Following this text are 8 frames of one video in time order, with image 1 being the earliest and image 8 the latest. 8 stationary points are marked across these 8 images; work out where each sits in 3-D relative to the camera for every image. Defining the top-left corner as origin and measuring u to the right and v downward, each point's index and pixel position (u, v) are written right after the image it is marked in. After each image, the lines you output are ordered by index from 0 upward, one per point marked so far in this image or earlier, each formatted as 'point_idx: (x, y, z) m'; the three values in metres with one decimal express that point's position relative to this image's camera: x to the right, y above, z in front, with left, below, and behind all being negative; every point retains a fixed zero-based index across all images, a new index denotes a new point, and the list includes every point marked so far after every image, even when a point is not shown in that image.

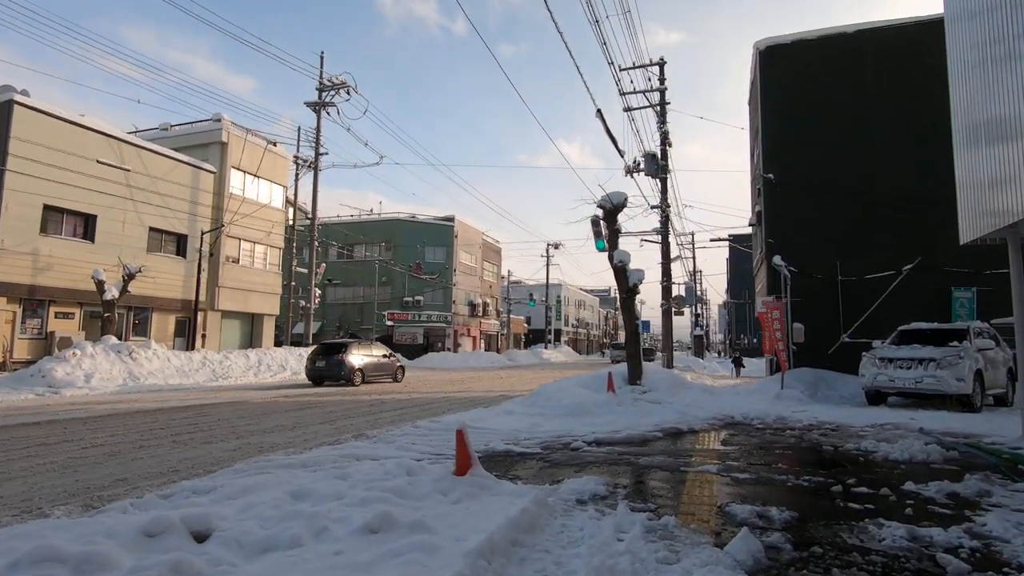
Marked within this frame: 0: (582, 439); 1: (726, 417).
0: (+1.2, -2.6, +9.4) m
1: (+4.4, -2.6, +11.3) m
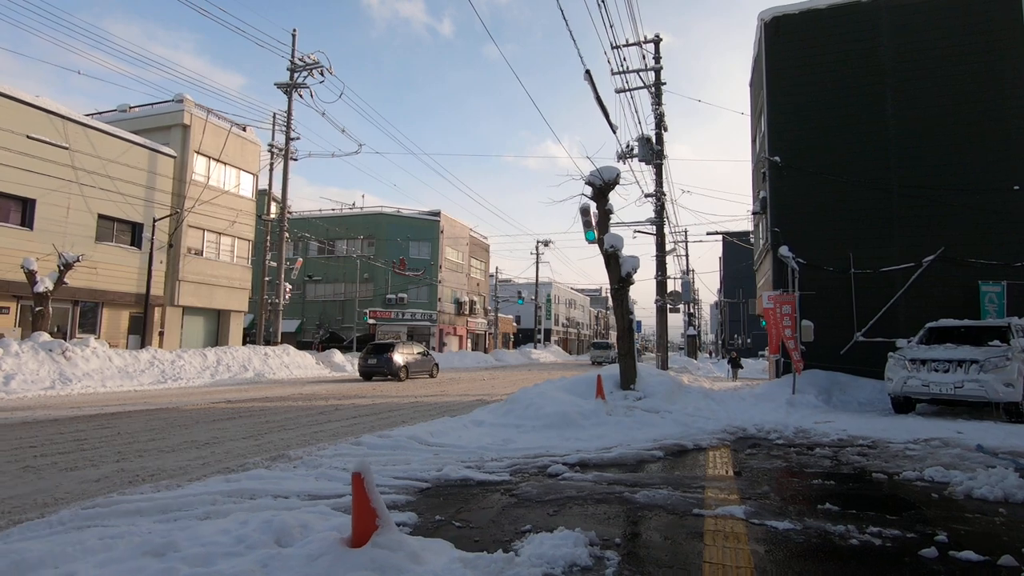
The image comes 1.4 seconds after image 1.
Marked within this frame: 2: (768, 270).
0: (+0.7, -2.4, +7.5) m
1: (+3.8, -2.4, +9.4) m
2: (+8.6, +0.6, +18.5) m
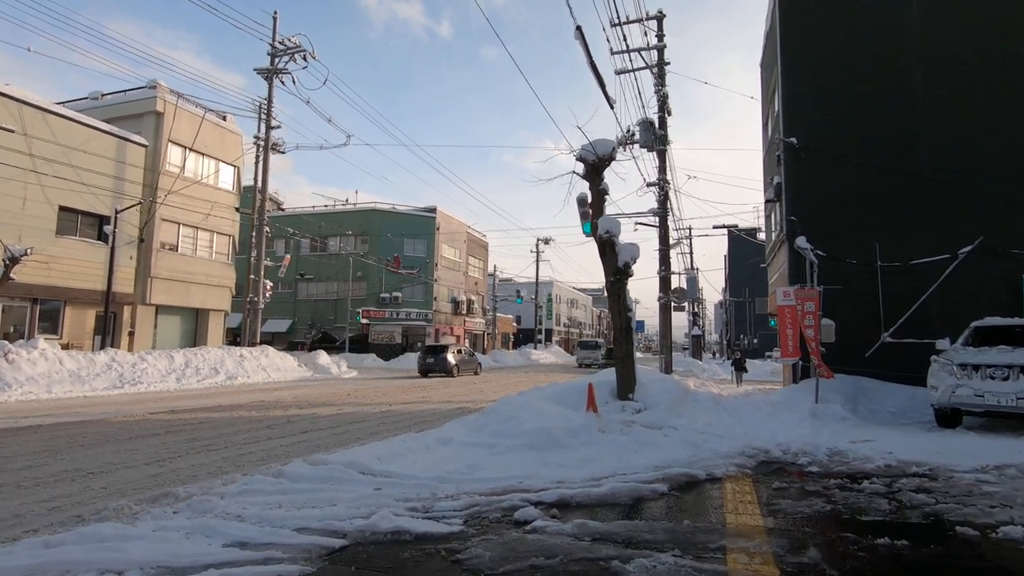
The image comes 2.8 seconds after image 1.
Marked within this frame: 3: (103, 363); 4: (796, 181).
0: (+0.3, -2.2, +5.8) m
1: (+3.4, -2.3, +7.7) m
2: (+8.2, +0.8, +16.8) m
3: (-13.8, -2.5, +18.5) m
4: (+8.3, +3.1, +16.0) m
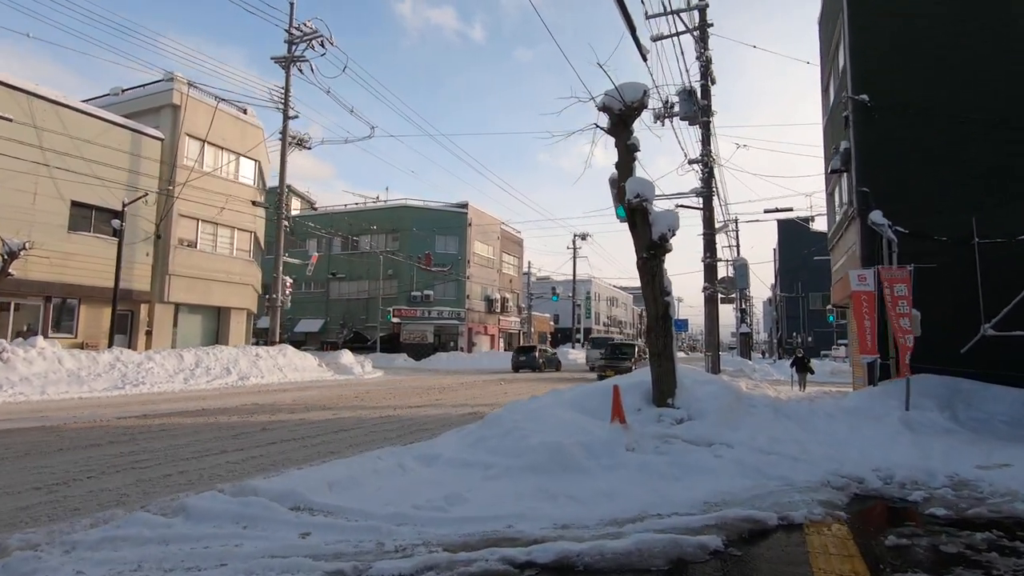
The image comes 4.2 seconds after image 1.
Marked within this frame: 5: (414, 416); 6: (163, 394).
0: (+0.1, -1.9, +3.9) m
1: (+3.4, -2.0, +5.5) m
2: (+8.8, +1.1, +14.3) m
3: (-13.0, -2.4, +17.6) m
4: (+8.8, +3.5, +13.5) m
5: (-2.1, -2.8, +11.8) m
6: (-10.4, -3.2, +16.4) m
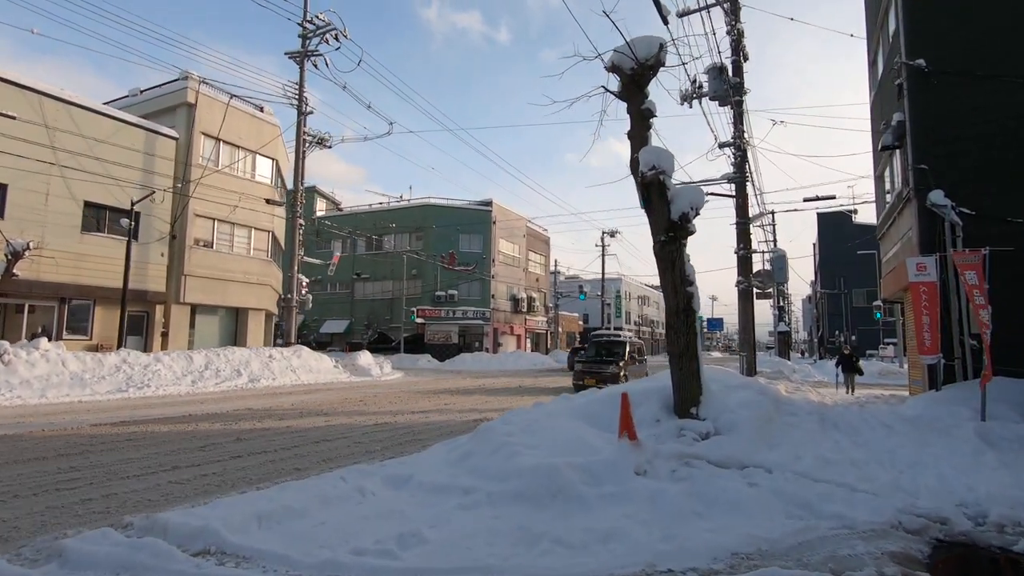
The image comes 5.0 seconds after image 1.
0: (-0.2, -1.8, +2.8) m
1: (+3.2, -1.8, +4.2) m
2: (+9.1, +1.3, +12.6) m
3: (-12.5, -2.4, +17.1) m
4: (+8.9, +3.7, +11.9) m
5: (-1.9, -2.7, +10.8) m
6: (-10.0, -3.1, +15.8) m
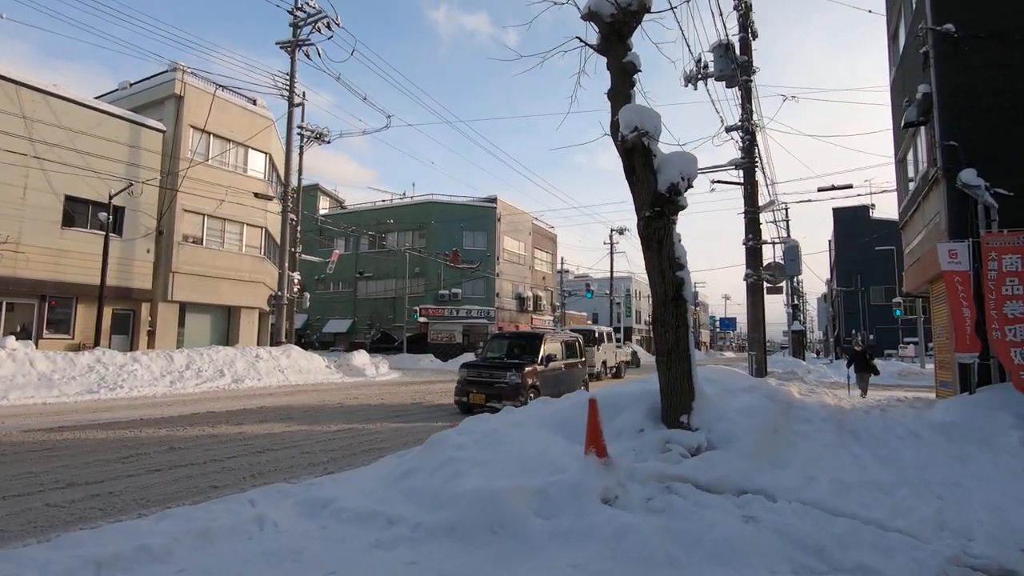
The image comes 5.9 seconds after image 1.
0: (-0.8, -1.6, +1.7) m
1: (+2.7, -1.6, +3.1) m
2: (+8.7, +1.5, +11.4) m
3: (-12.7, -2.3, +16.3) m
4: (+8.6, +3.9, +10.6) m
5: (-2.3, -2.5, +9.8) m
6: (-10.2, -3.0, +15.0) m
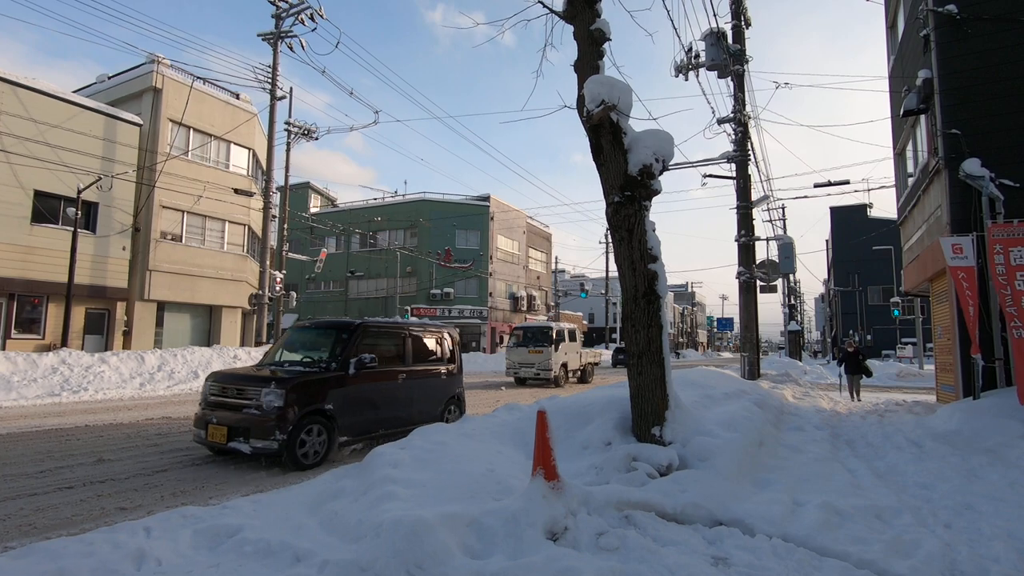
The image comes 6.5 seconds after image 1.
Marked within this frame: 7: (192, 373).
0: (-1.2, -1.6, +1.0) m
1: (+2.2, -1.6, +2.4) m
2: (+8.3, +1.6, +10.7) m
3: (-13.2, -2.2, +15.6) m
4: (+8.1, +3.9, +10.0) m
5: (-2.7, -2.5, +9.1) m
6: (-10.7, -3.0, +14.3) m
7: (-10.7, -2.9, +18.5) m
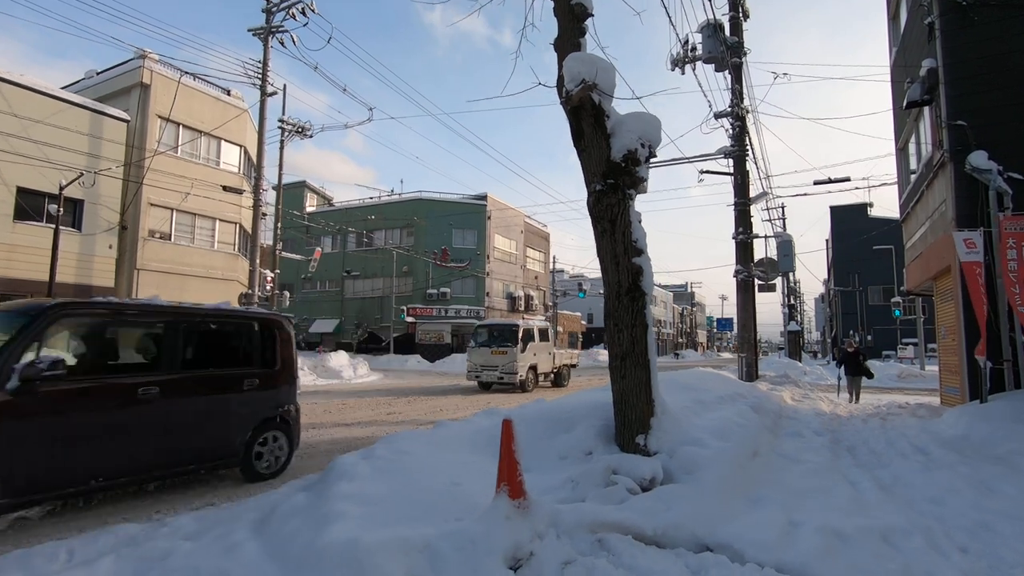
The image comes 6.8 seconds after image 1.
0: (-1.4, -1.6, +0.6) m
1: (+2.0, -1.5, +2.0) m
2: (+8.0, +1.6, +10.3) m
3: (-13.4, -2.2, +15.2) m
4: (+7.9, +4.0, +9.6) m
5: (-3.0, -2.4, +8.7) m
6: (-10.9, -2.9, +13.9) m
7: (-11.0, -2.8, +18.1) m
